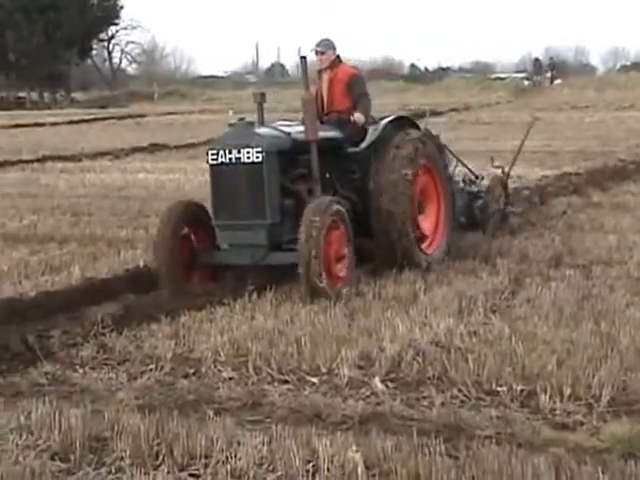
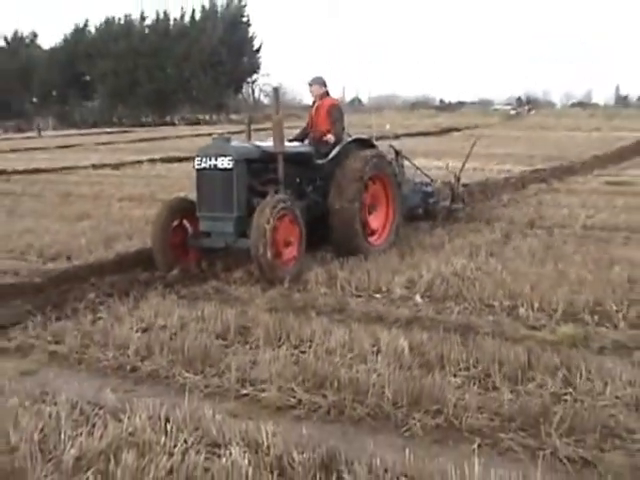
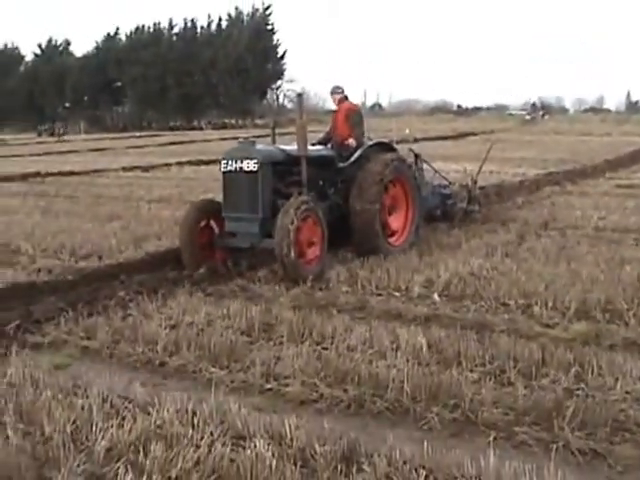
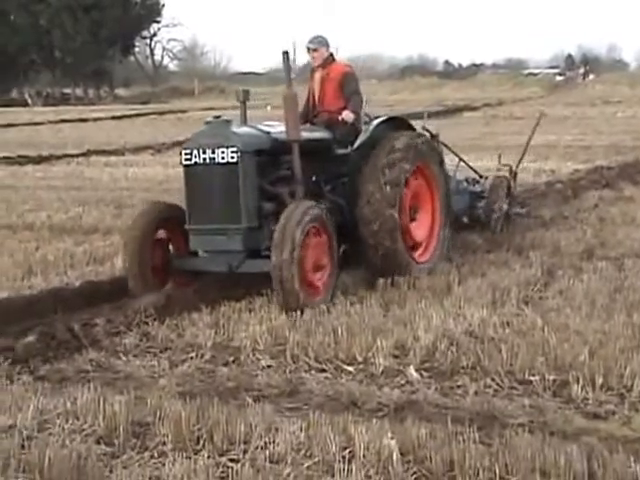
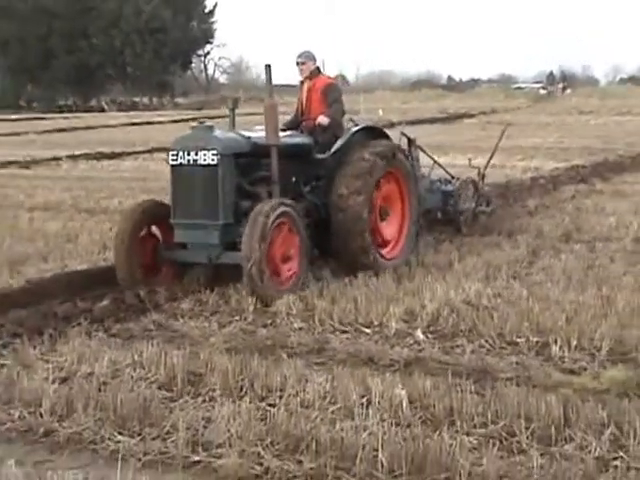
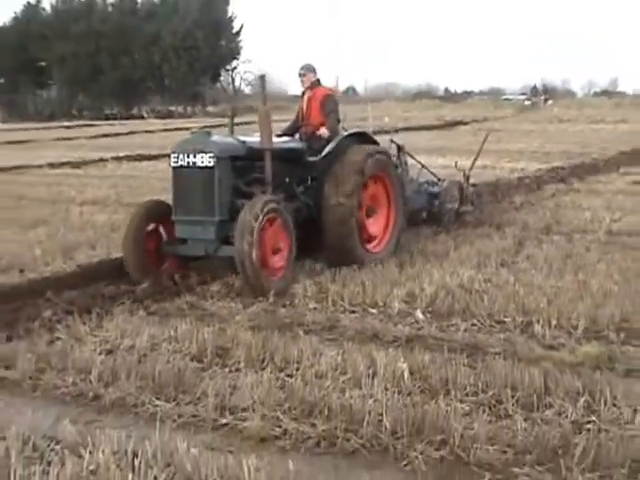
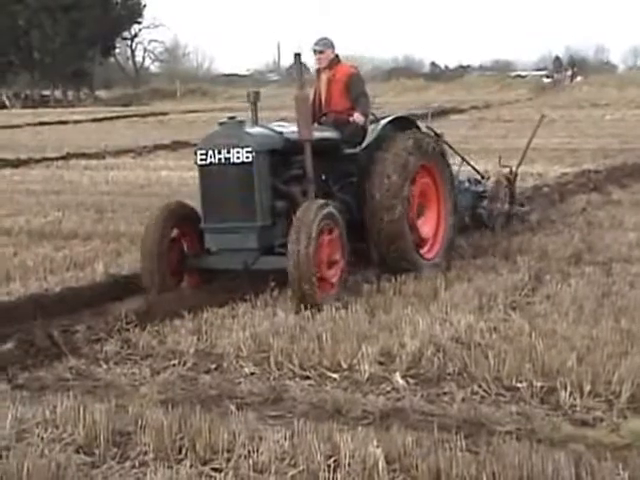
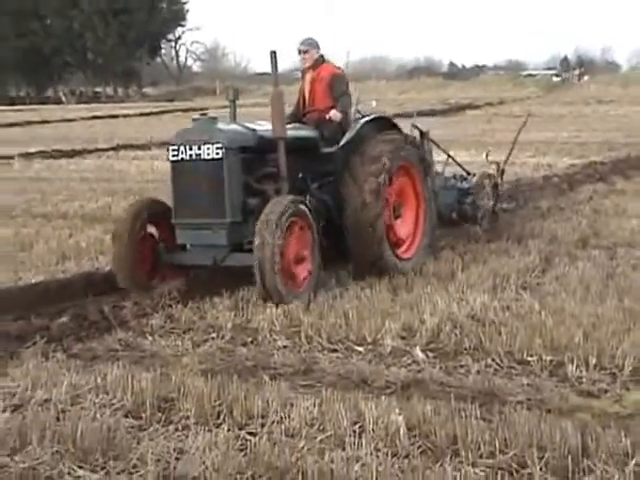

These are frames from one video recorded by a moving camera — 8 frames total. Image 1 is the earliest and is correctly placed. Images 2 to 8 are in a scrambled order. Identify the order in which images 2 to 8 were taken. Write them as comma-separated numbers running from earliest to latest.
7, 4, 8, 5, 6, 2, 3
